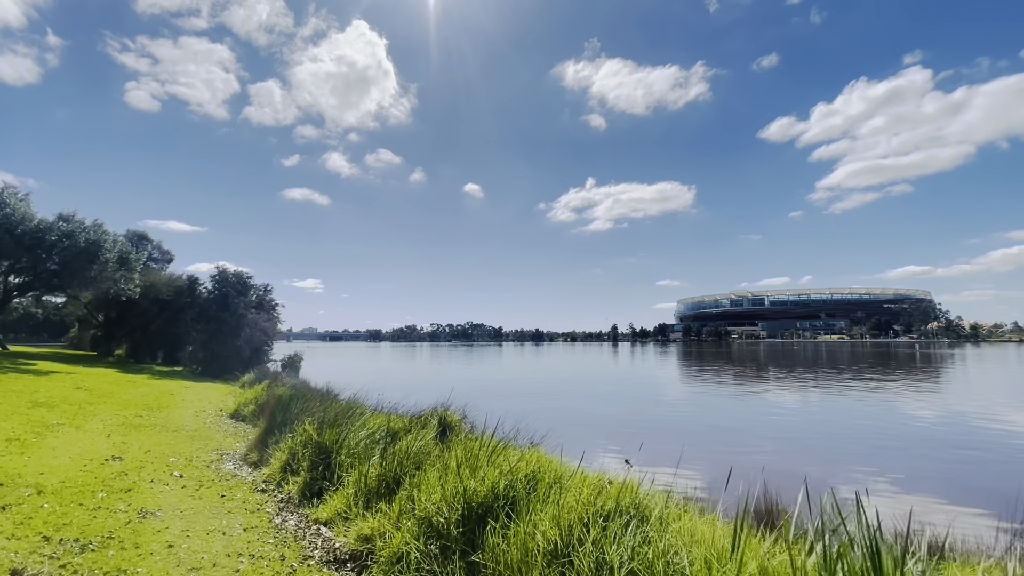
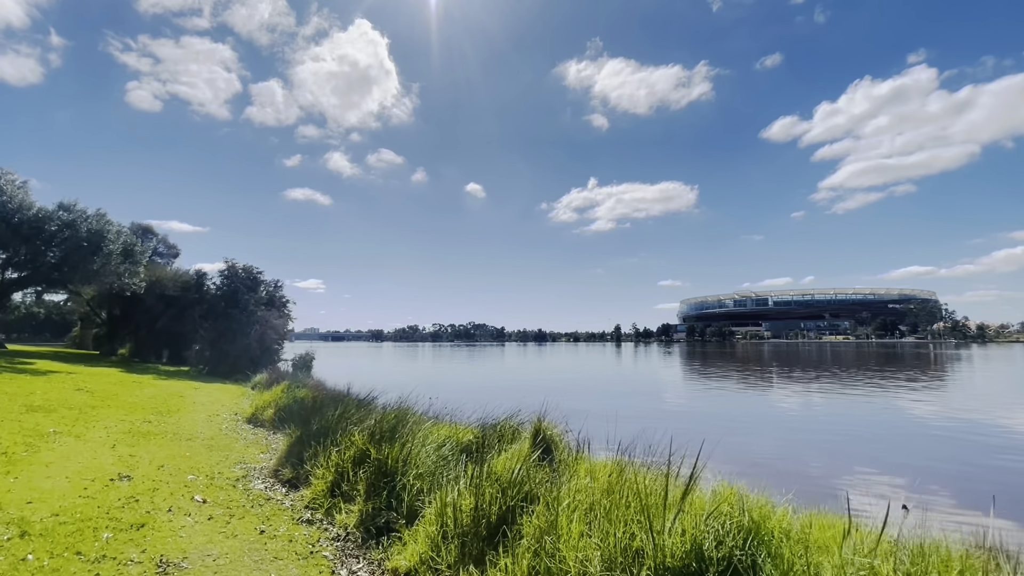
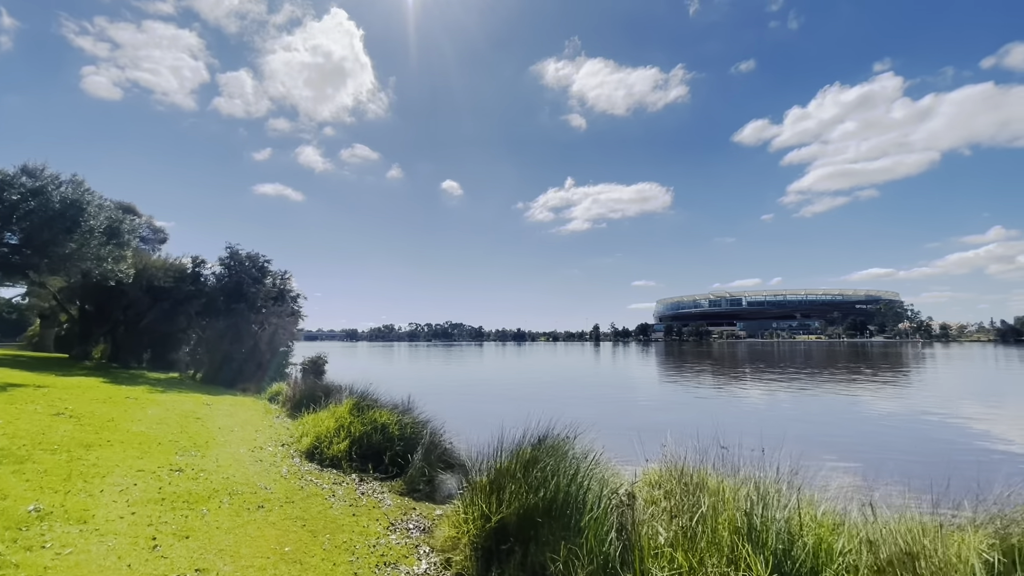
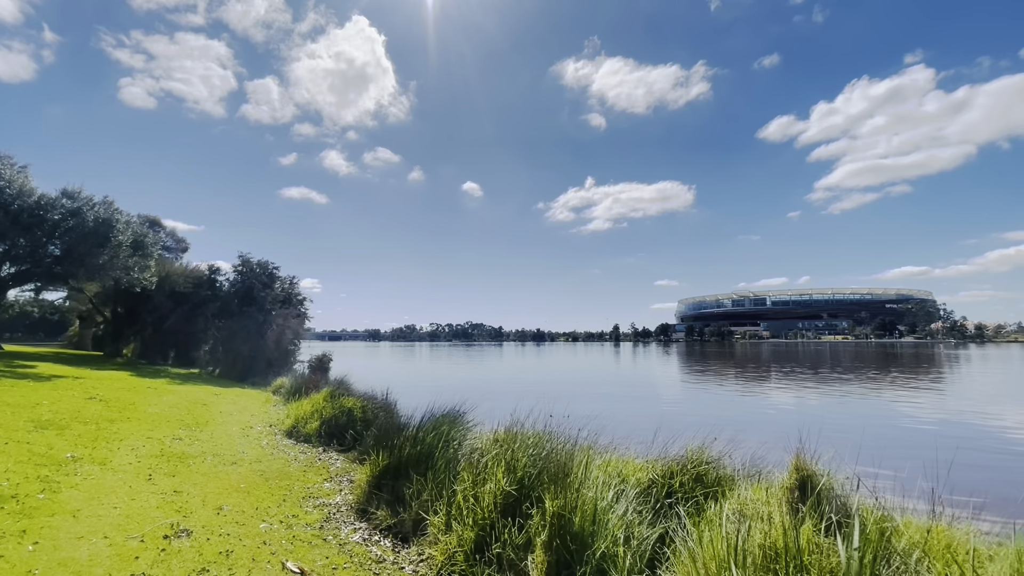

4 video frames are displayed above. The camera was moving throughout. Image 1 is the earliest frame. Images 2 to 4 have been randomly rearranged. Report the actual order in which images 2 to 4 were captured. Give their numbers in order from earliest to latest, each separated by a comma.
2, 4, 3
